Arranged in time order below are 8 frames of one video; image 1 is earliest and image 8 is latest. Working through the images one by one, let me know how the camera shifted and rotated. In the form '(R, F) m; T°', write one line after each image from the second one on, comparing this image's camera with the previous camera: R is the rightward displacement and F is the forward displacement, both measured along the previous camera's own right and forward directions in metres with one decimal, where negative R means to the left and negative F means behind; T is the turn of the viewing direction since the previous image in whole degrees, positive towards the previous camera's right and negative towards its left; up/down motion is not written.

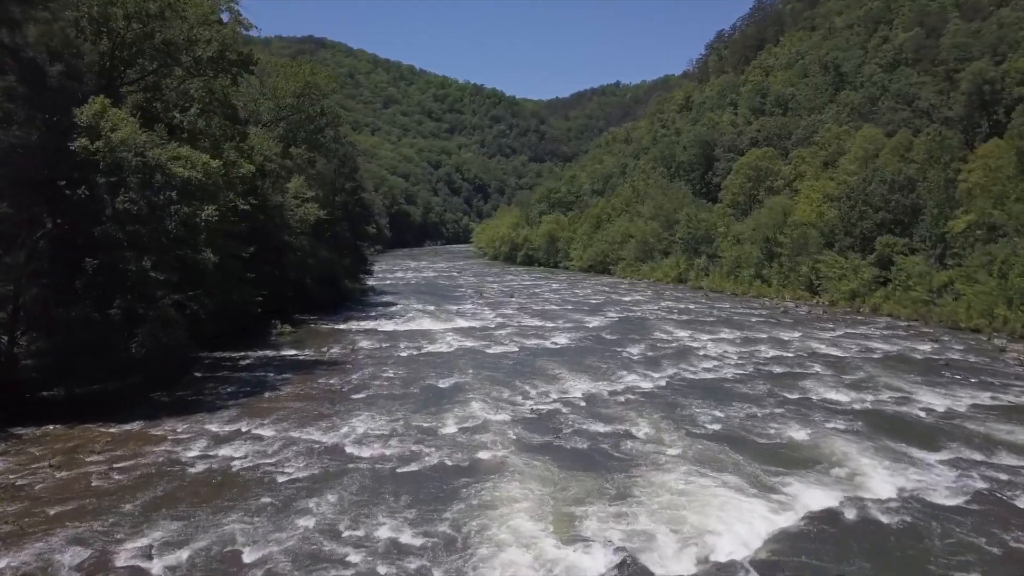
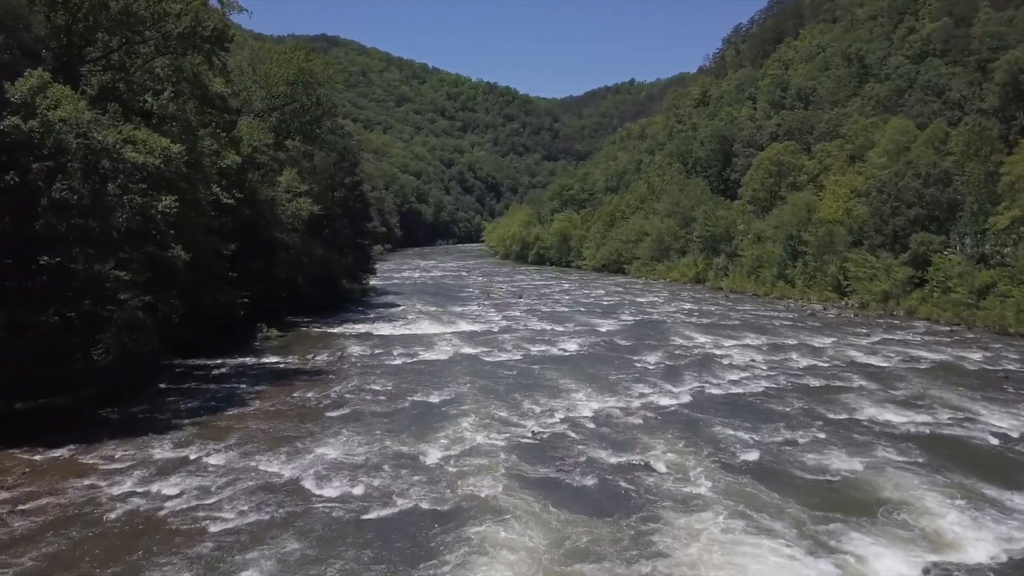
(+0.3, +2.5) m; -1°
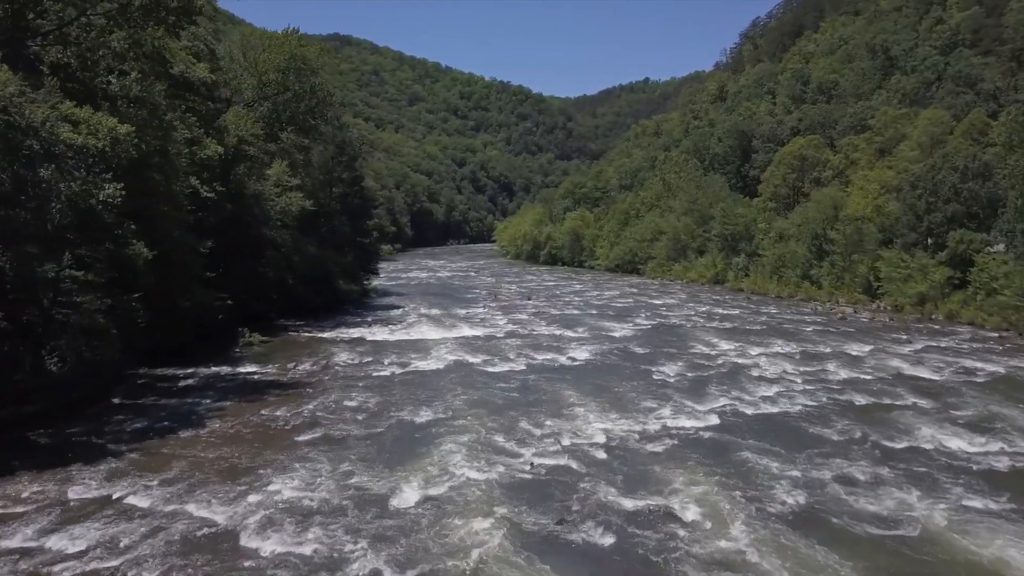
(+0.3, +2.5) m; -1°
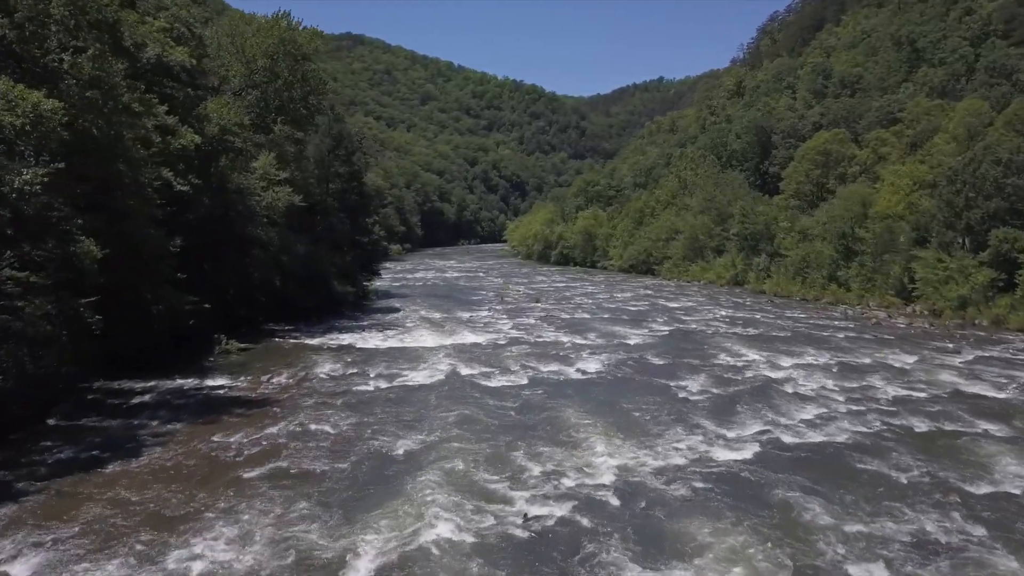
(+0.3, +2.5) m; -1°
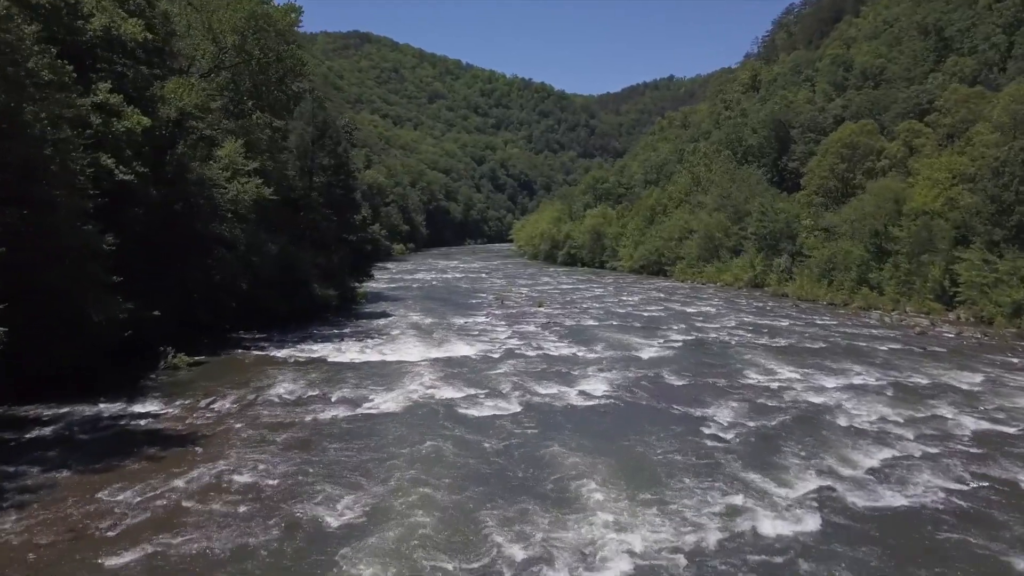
(+0.4, +3.3) m; -1°
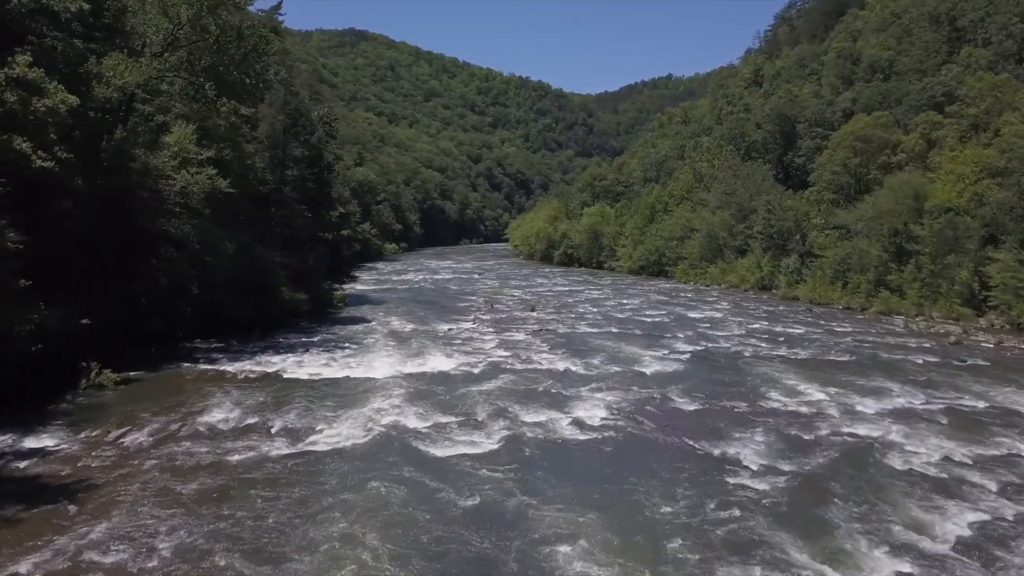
(+0.3, +2.9) m; 0°
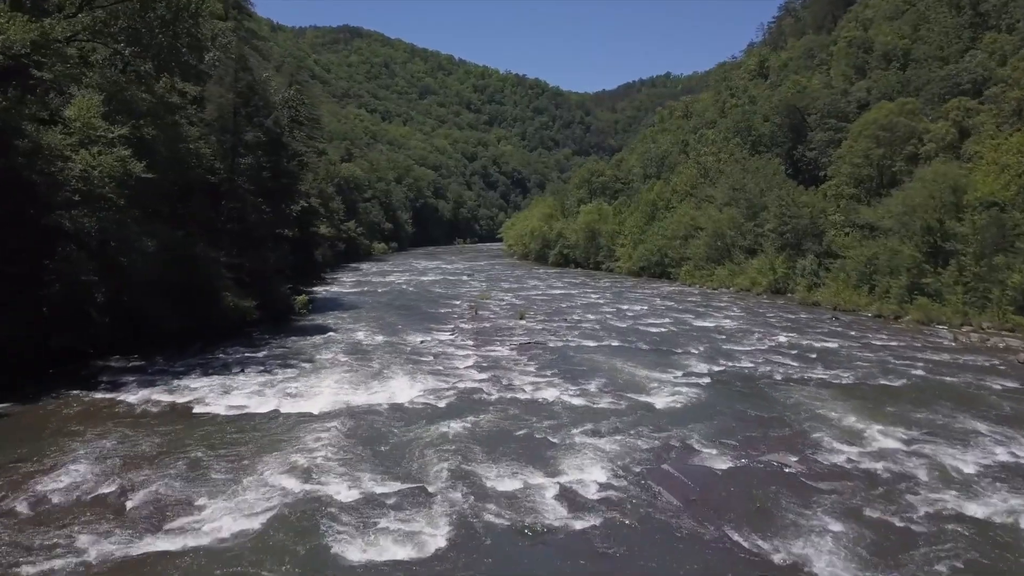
(+0.4, +4.2) m; 0°
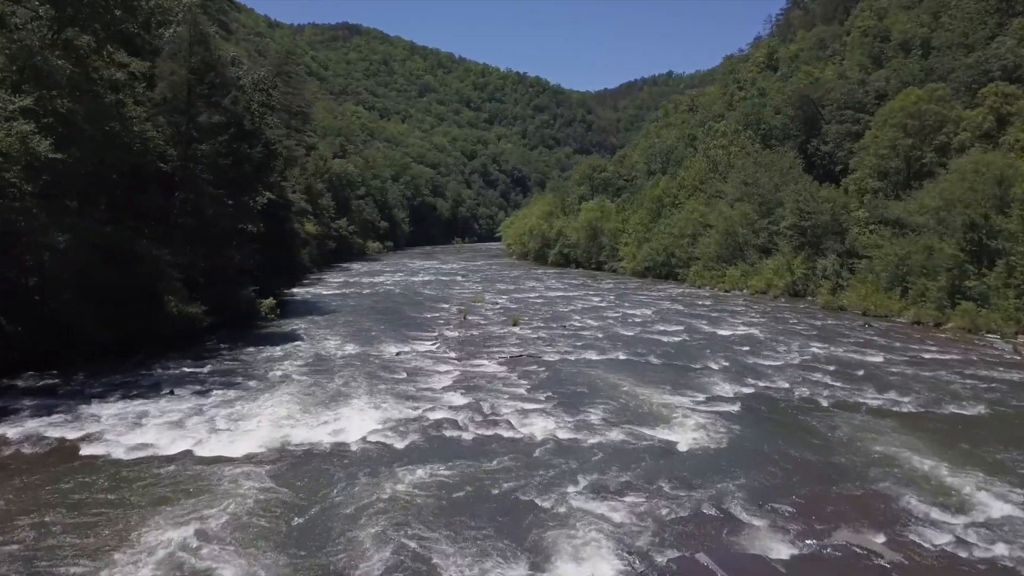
(+0.3, +3.4) m; 0°
